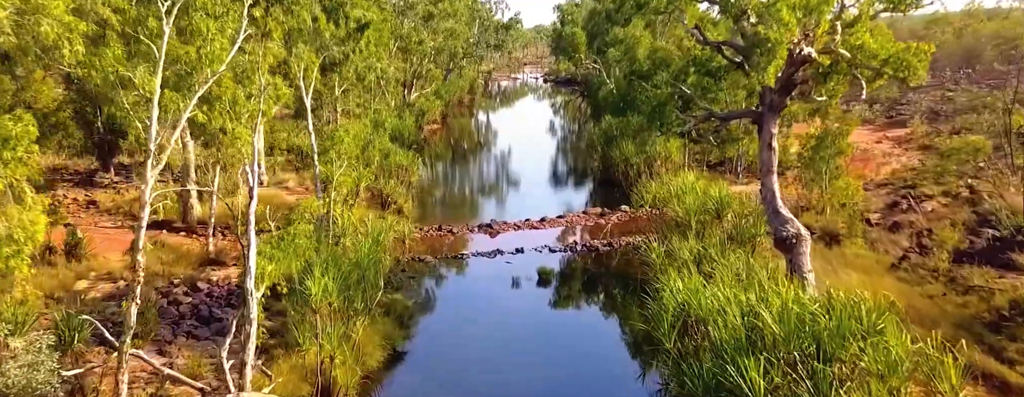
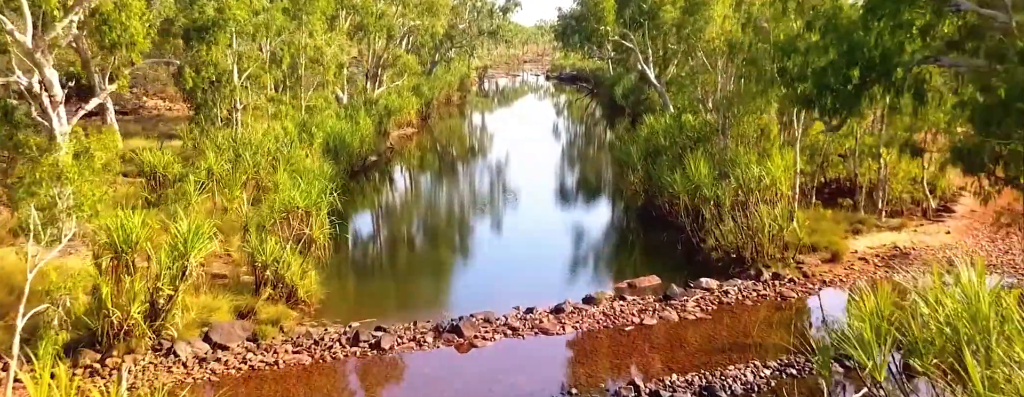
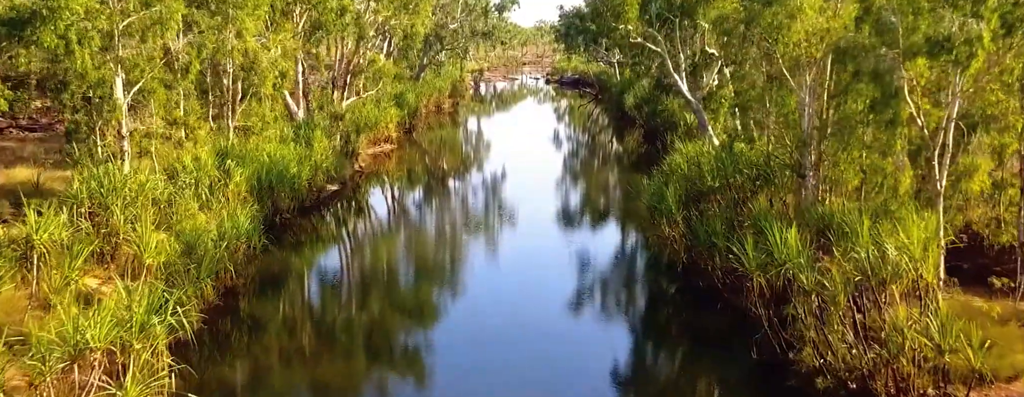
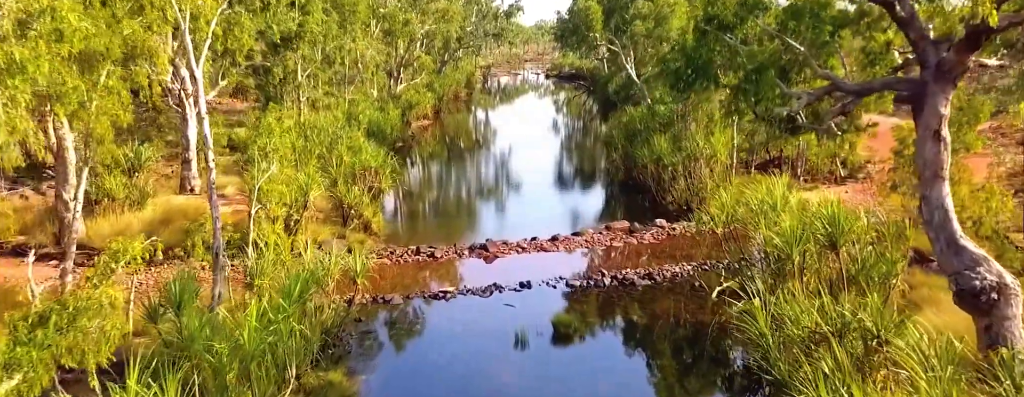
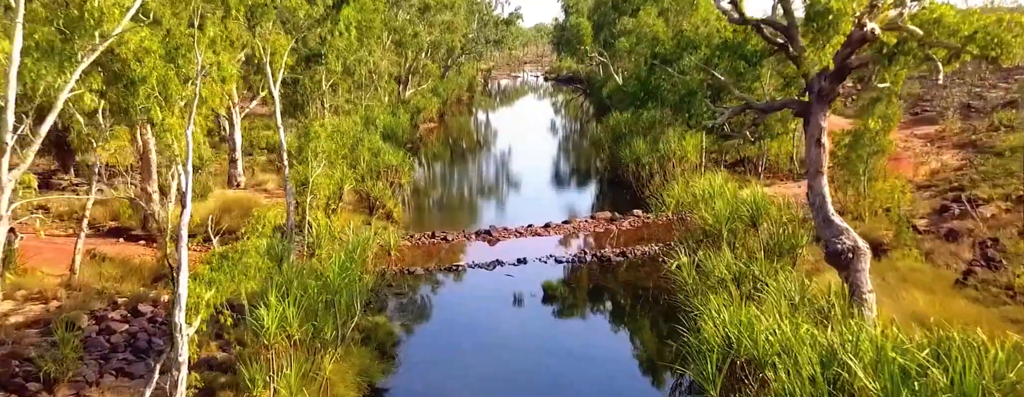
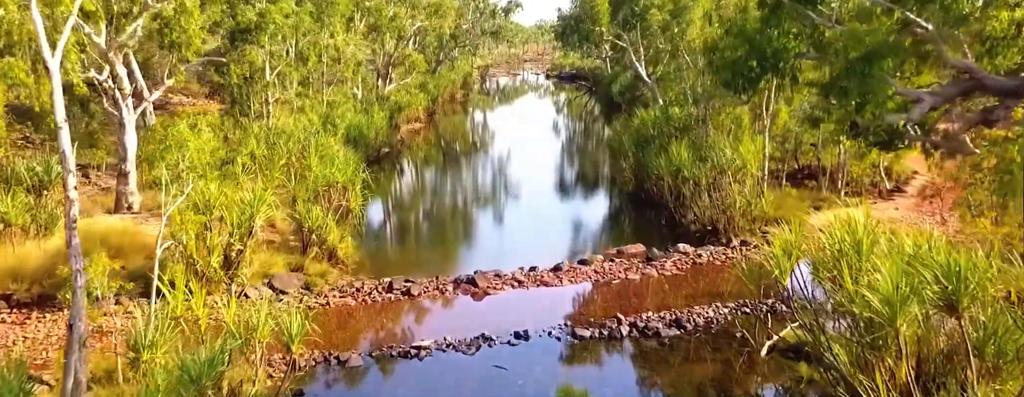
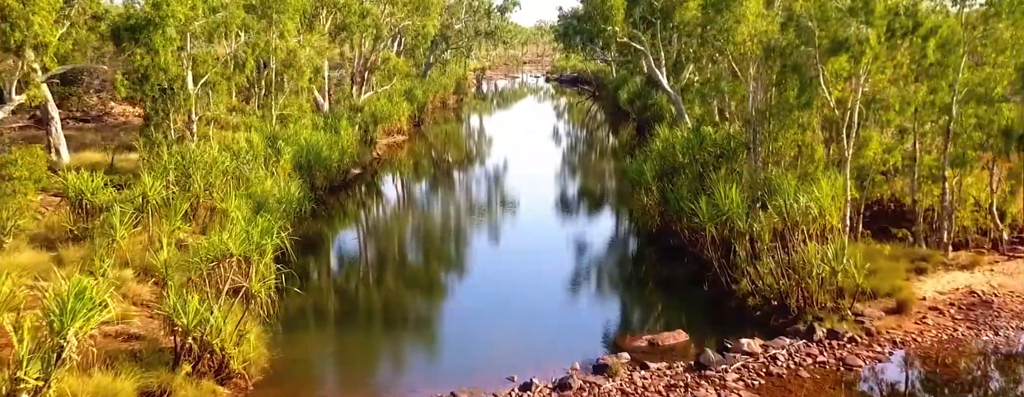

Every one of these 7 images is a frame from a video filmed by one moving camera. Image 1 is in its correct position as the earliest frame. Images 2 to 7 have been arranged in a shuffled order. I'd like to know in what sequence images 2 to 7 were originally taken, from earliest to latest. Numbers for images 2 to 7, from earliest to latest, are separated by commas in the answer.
5, 4, 6, 2, 7, 3
